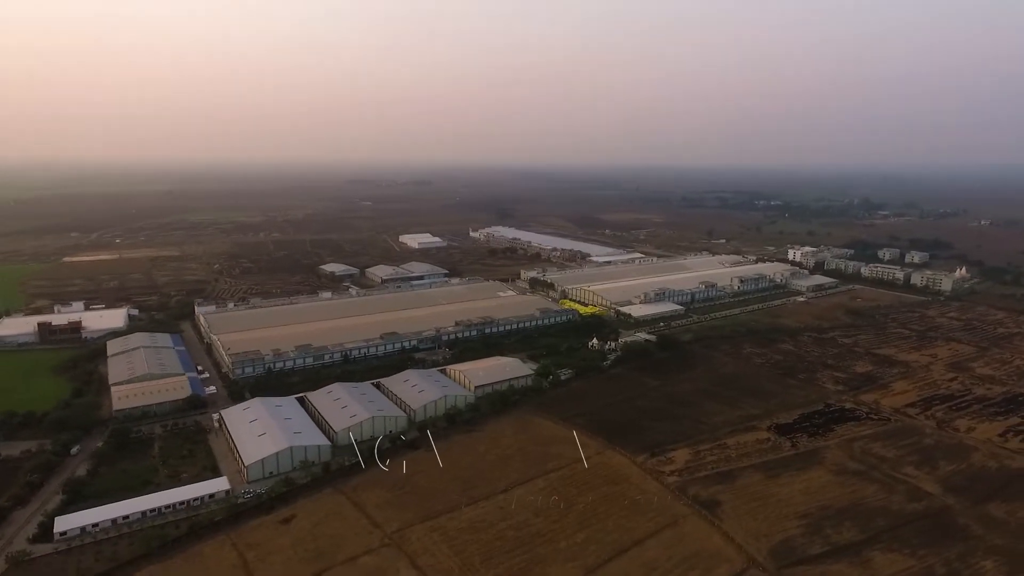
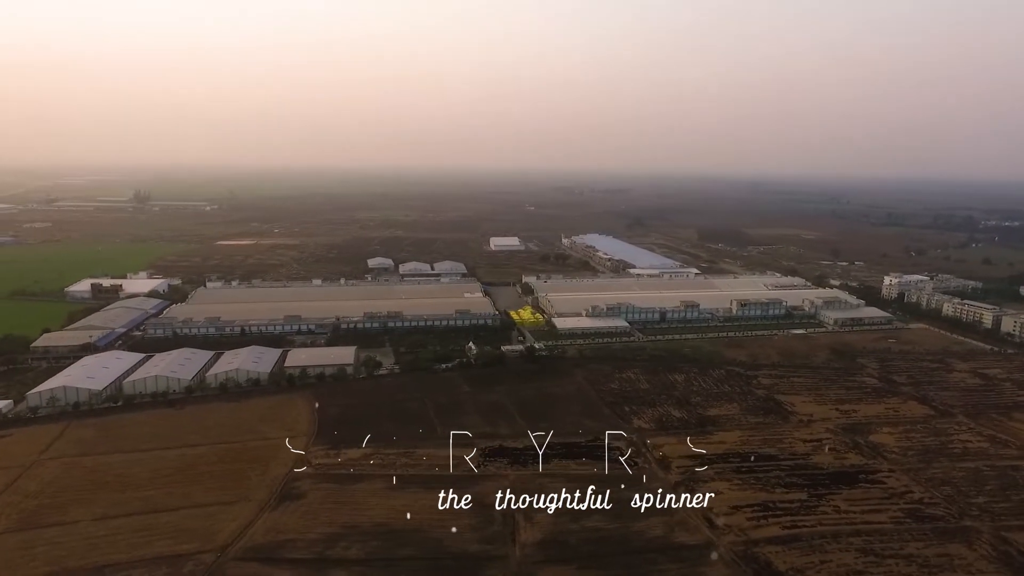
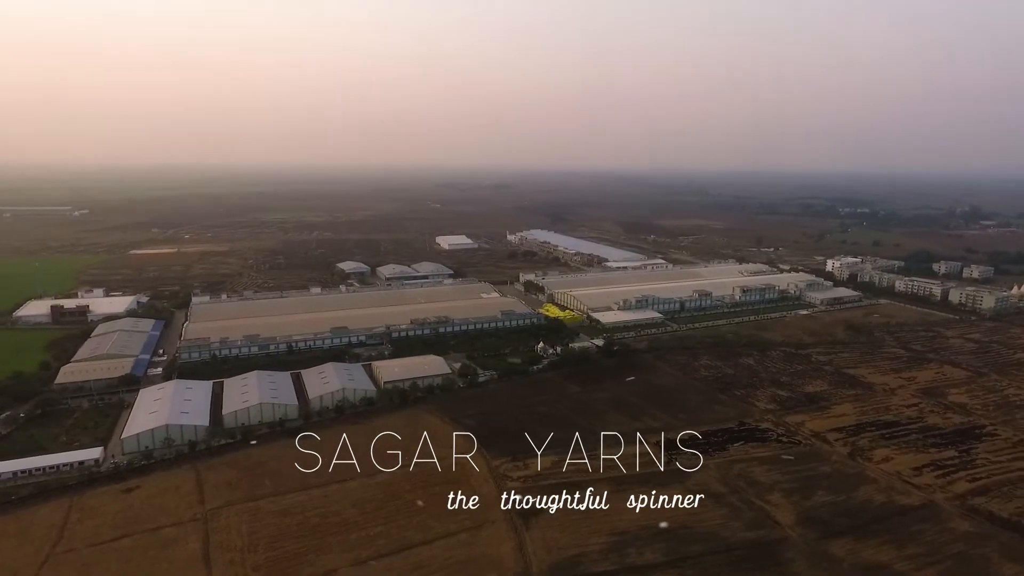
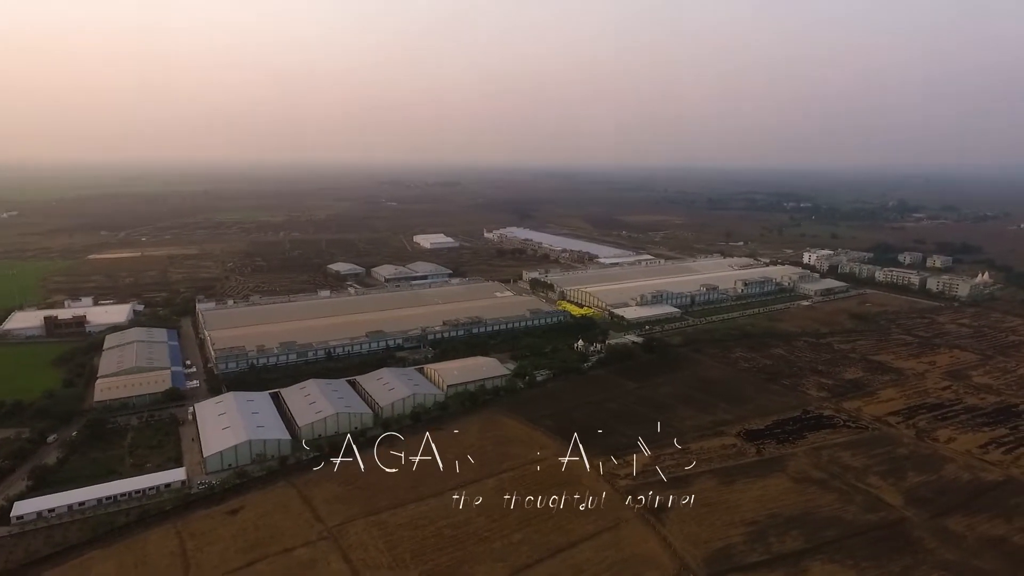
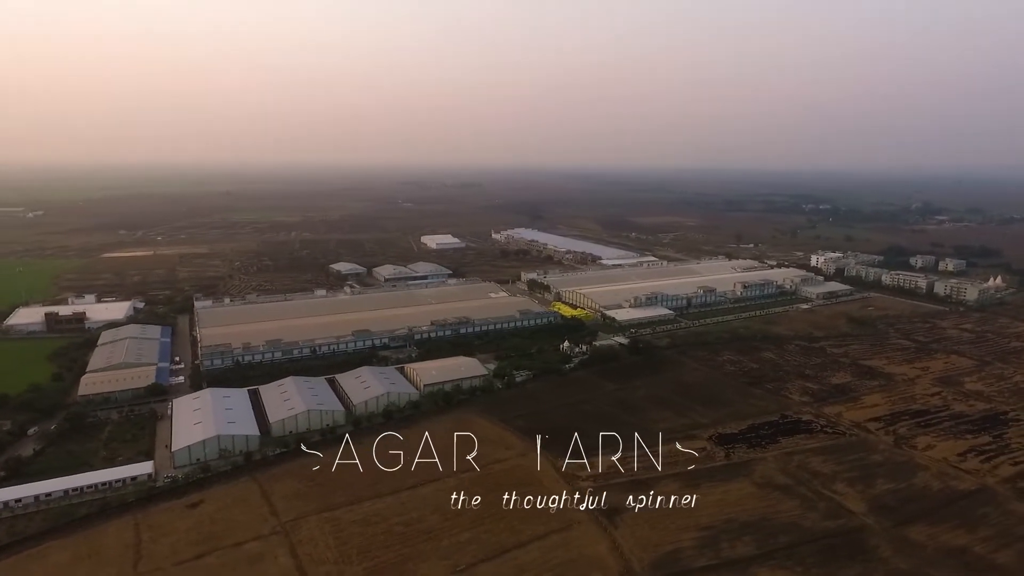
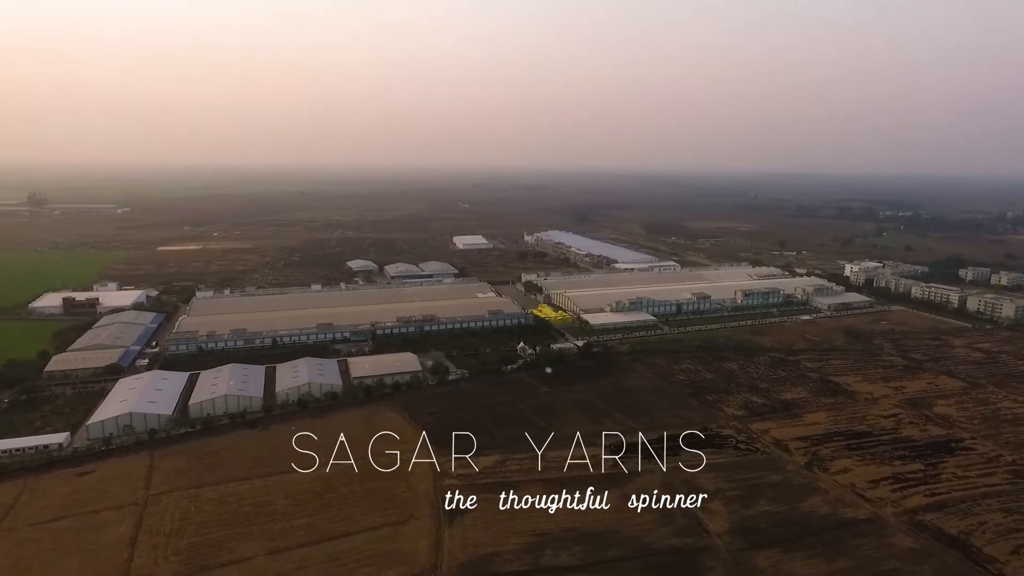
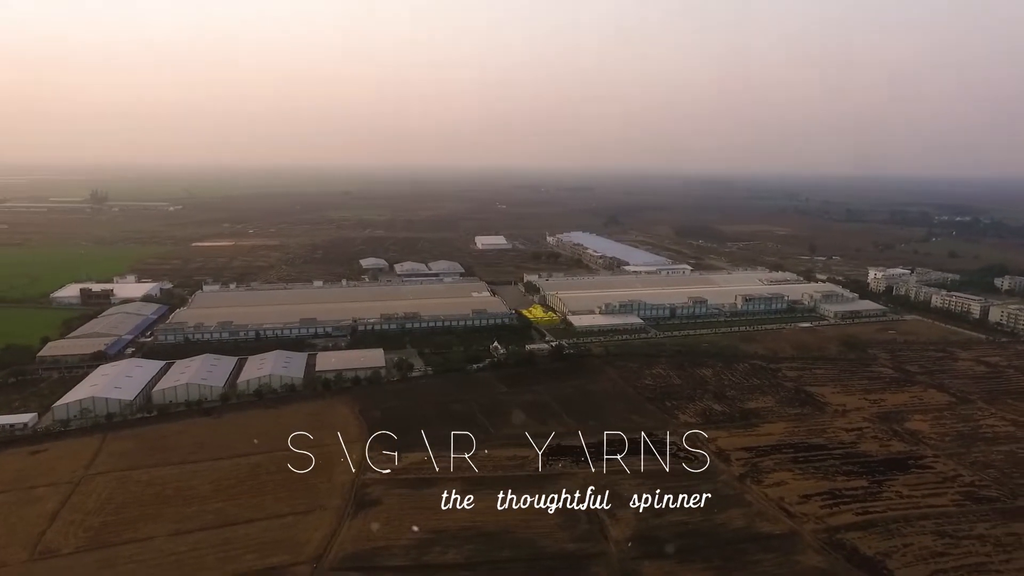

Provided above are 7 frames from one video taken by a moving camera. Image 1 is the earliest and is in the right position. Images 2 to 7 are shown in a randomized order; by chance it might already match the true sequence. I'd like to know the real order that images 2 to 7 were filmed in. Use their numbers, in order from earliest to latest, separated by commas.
4, 5, 3, 6, 7, 2
